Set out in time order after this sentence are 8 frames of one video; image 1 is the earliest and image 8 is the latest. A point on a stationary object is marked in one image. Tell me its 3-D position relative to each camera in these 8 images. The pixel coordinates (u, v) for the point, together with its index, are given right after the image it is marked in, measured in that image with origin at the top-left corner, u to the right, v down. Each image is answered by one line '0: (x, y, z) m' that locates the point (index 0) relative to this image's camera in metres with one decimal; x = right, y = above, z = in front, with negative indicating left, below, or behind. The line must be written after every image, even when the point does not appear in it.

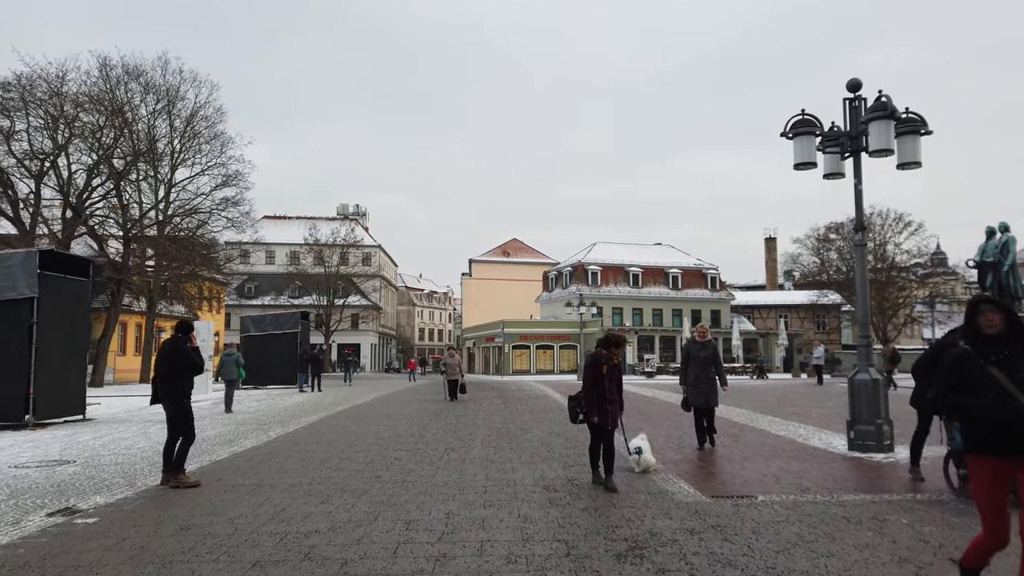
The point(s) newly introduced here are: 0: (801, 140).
0: (+4.2, +2.1, +10.8) m
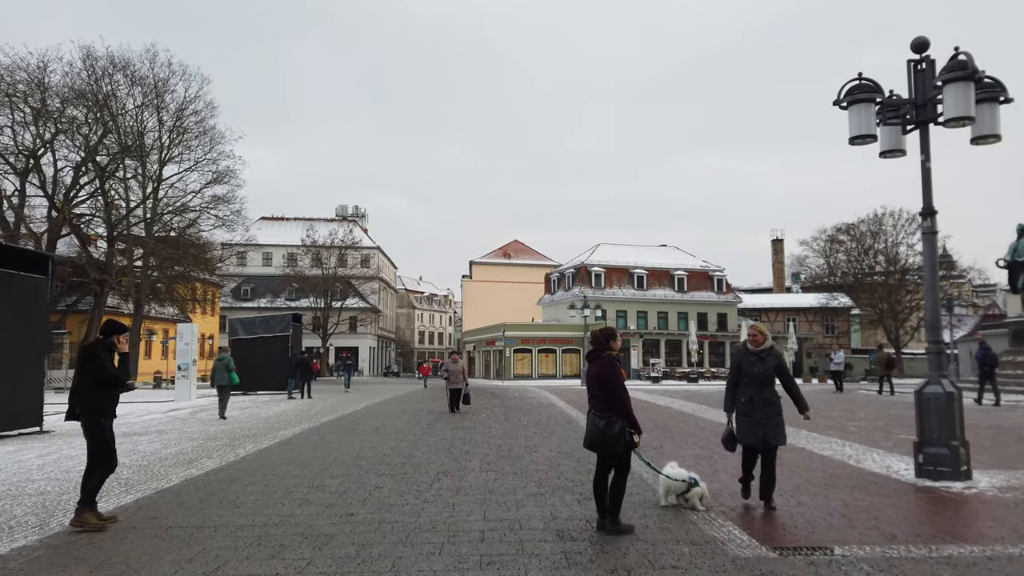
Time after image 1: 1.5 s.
0: (+4.2, +2.2, +9.1) m
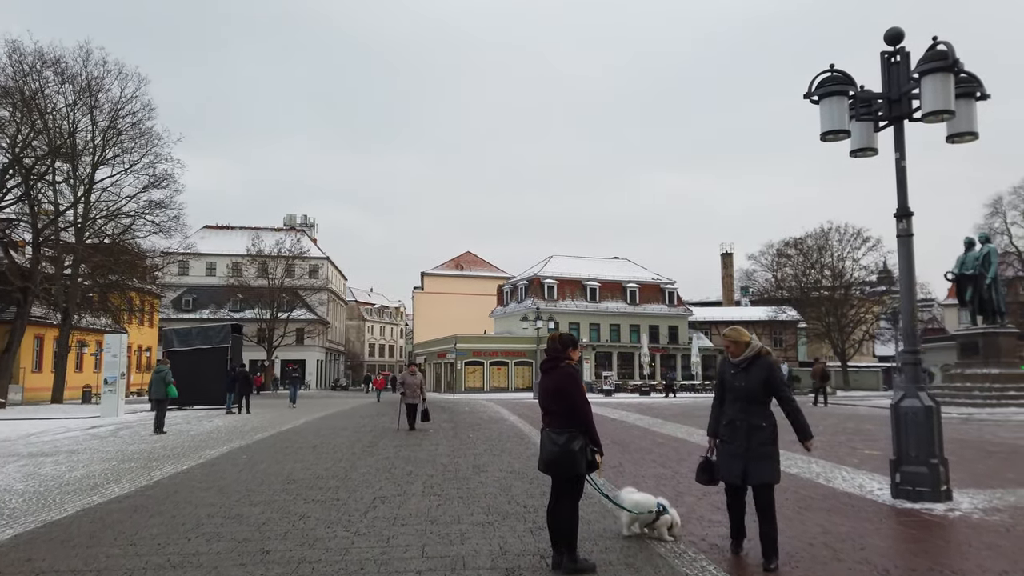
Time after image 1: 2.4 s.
0: (+3.7, +2.1, +8.5) m
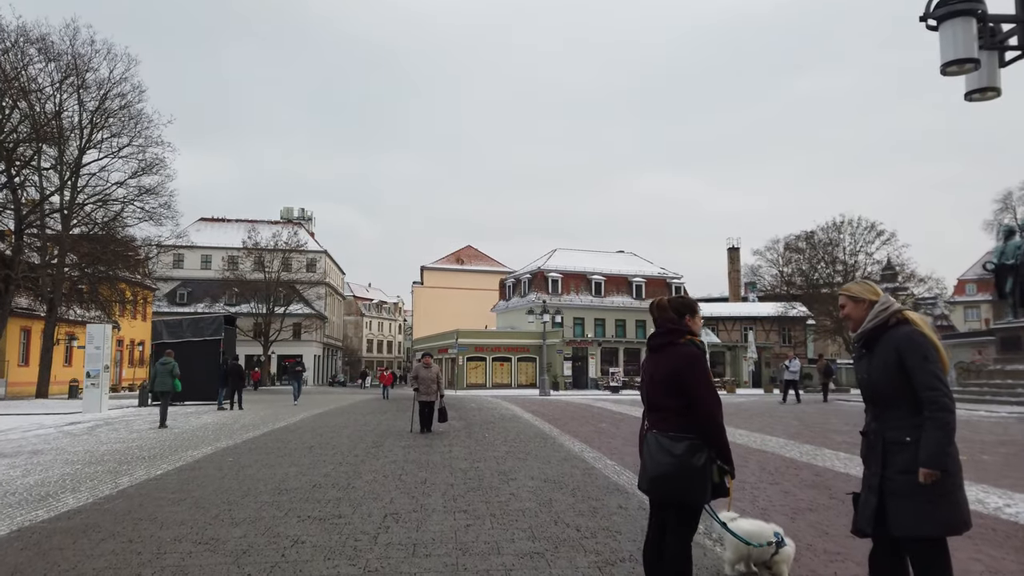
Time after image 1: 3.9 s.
0: (+4.1, +2.4, +6.8) m
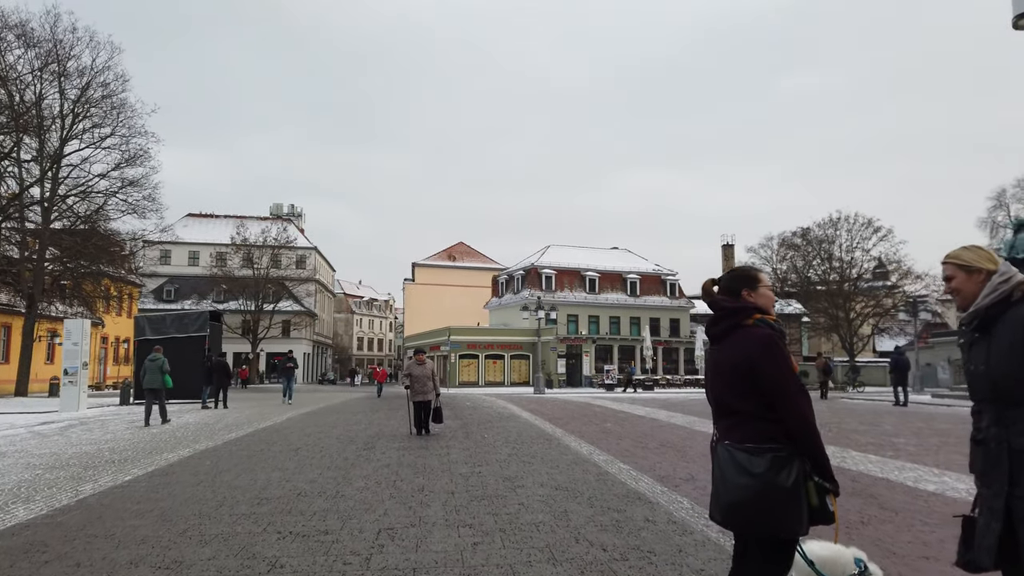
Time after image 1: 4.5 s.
0: (+4.2, +2.6, +6.0) m
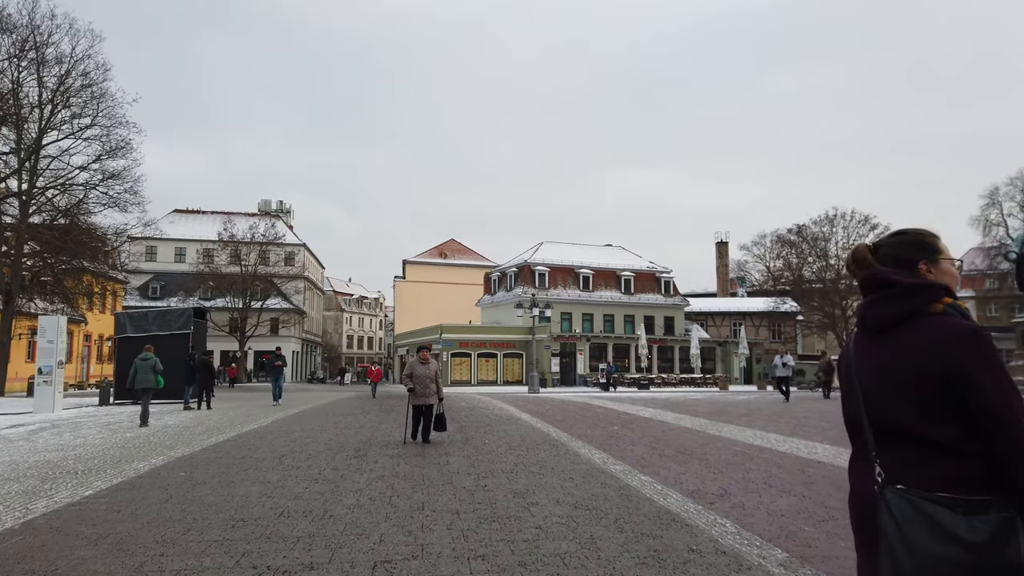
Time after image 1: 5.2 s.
0: (+4.3, +2.6, +5.1) m
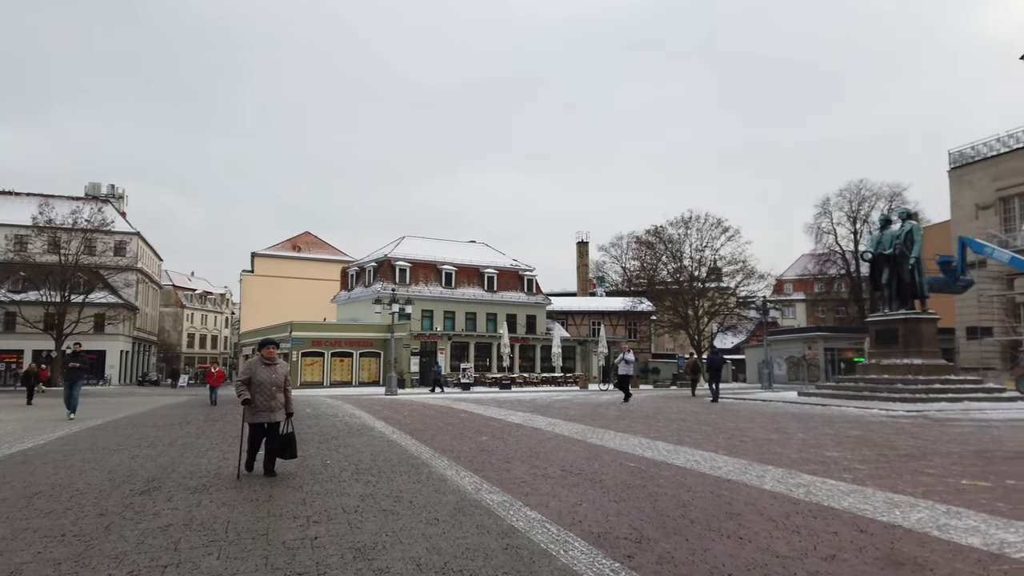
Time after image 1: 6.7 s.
0: (+3.7, +2.8, +3.7) m
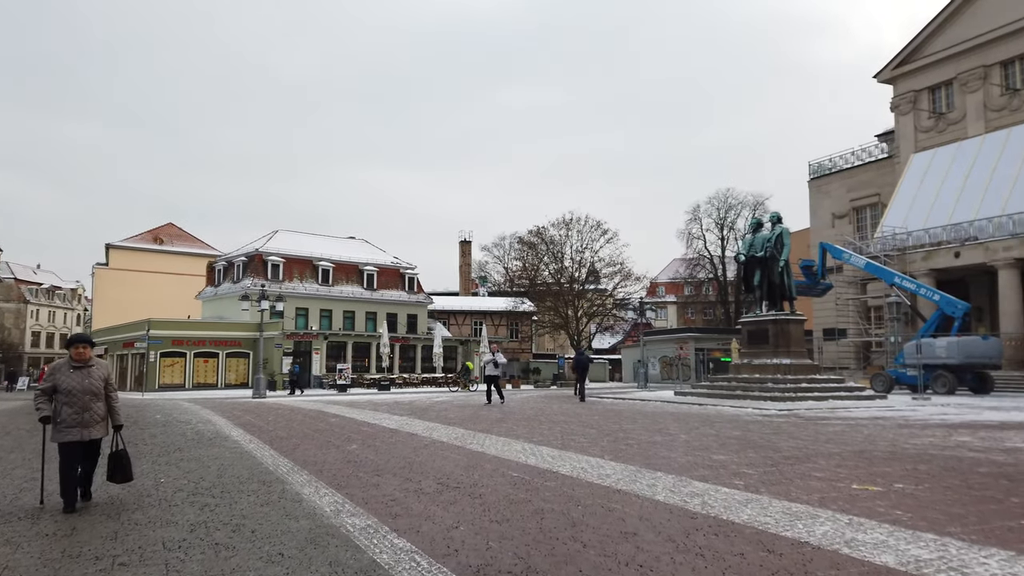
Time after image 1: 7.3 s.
0: (+3.1, +2.8, +3.3) m
